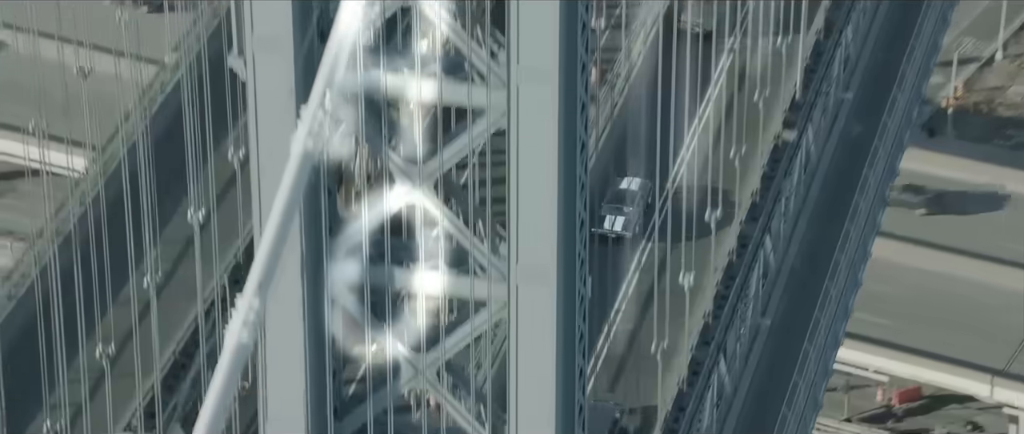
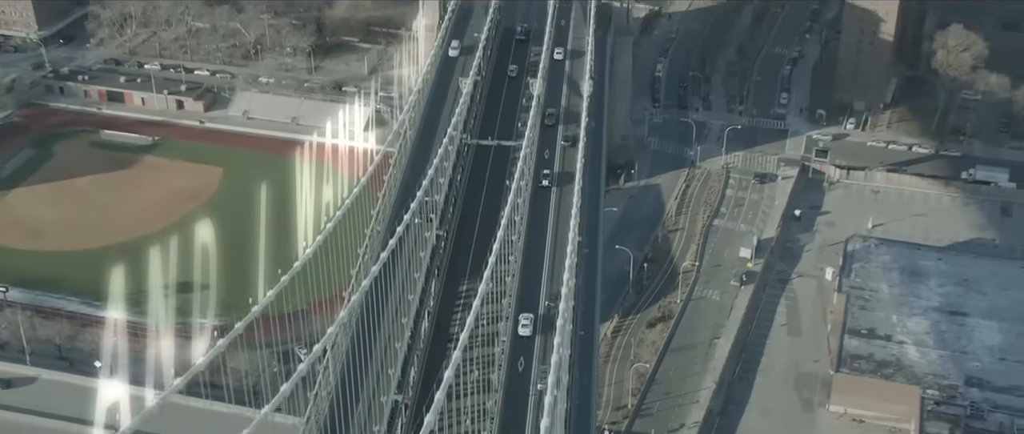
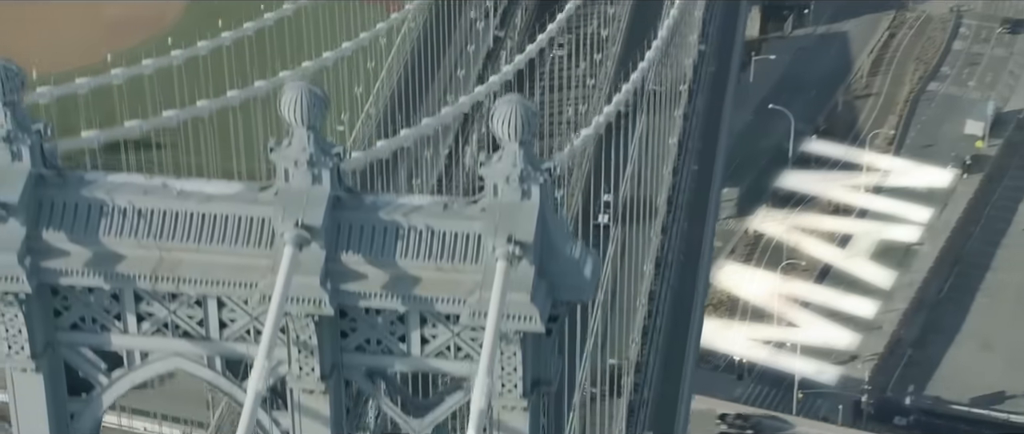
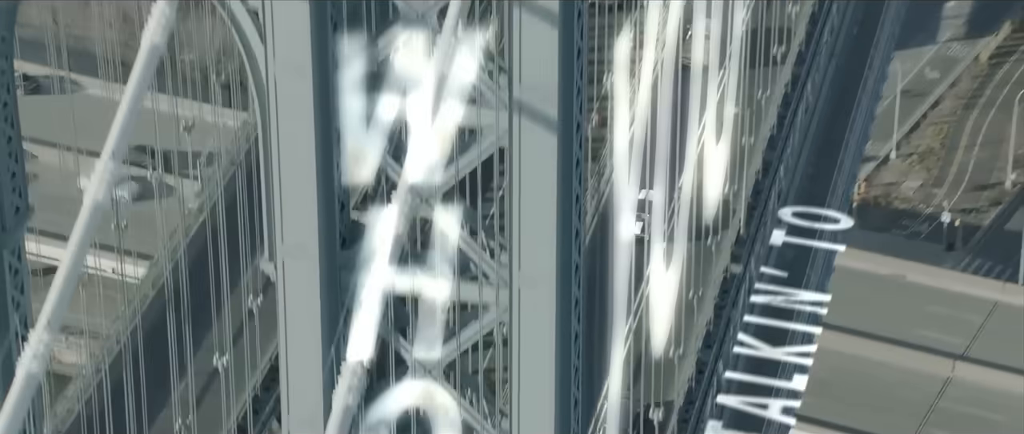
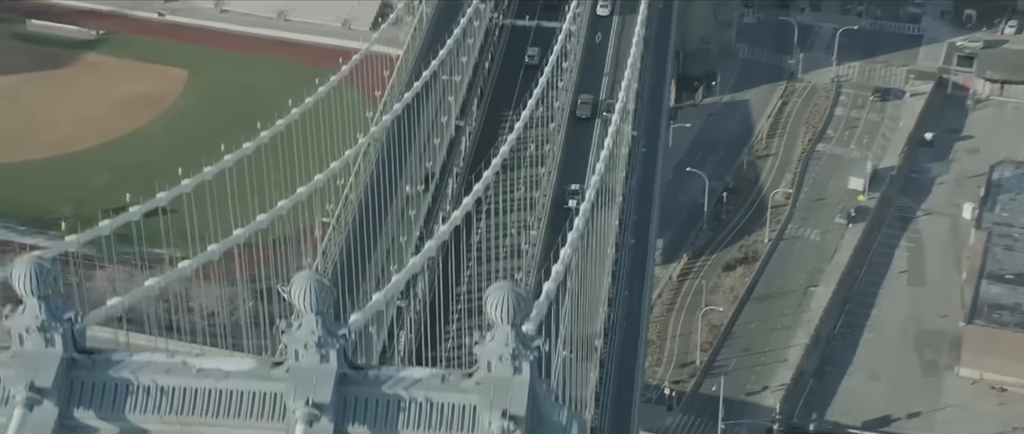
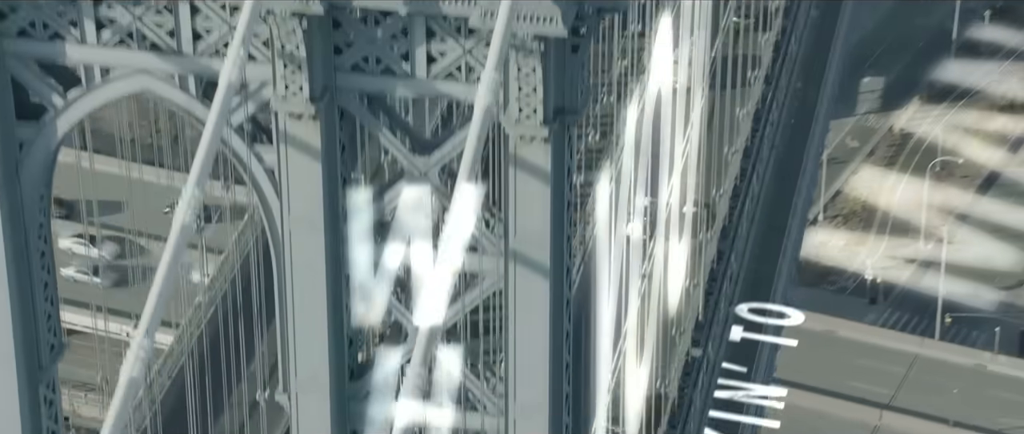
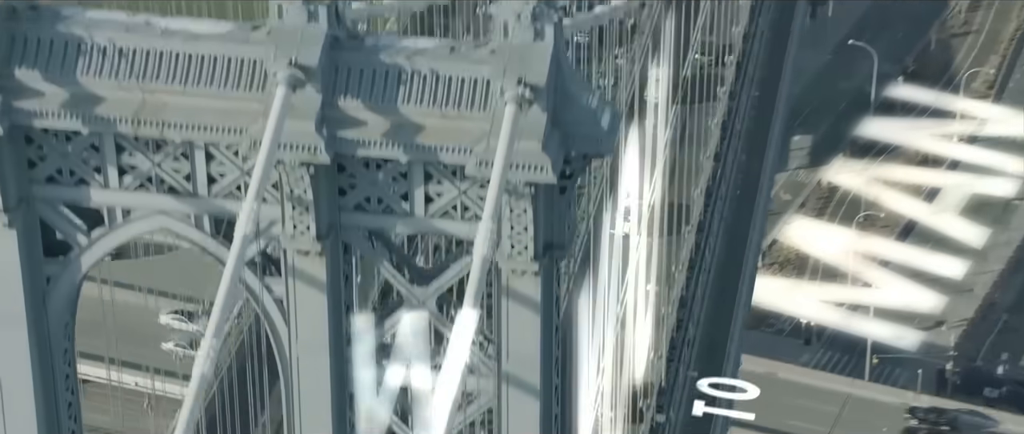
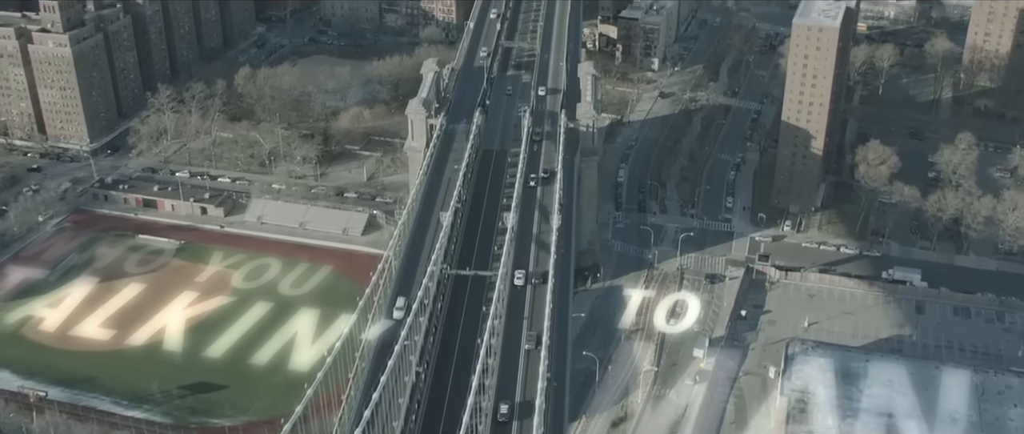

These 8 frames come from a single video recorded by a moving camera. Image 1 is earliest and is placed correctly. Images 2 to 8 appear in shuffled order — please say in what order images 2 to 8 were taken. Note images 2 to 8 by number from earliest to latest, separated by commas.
4, 6, 7, 3, 5, 2, 8
